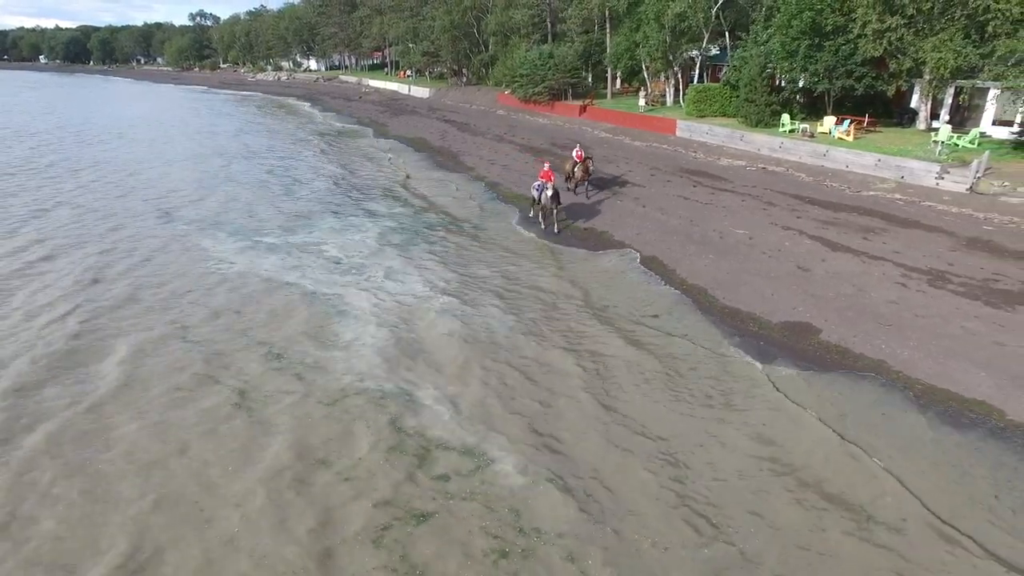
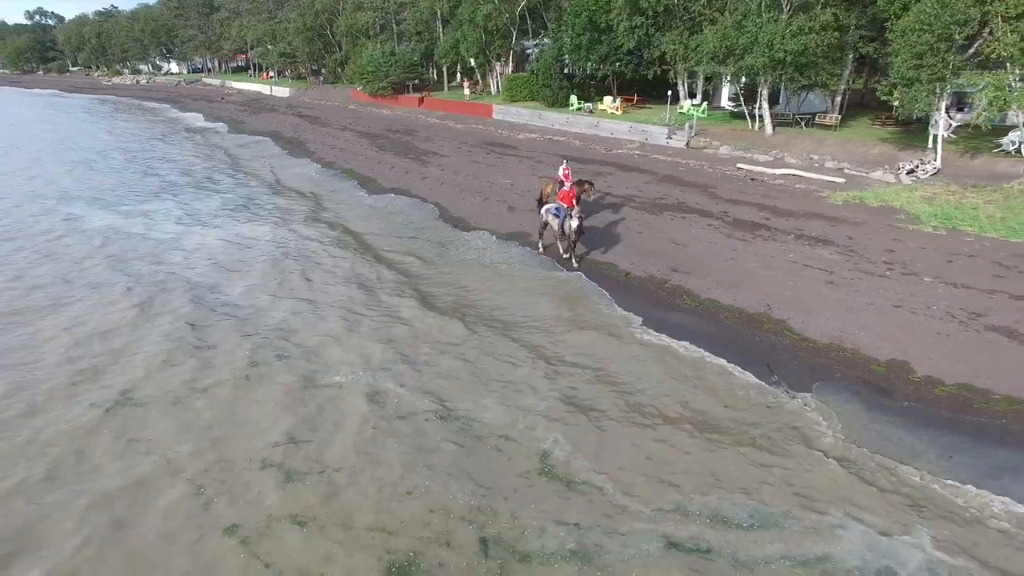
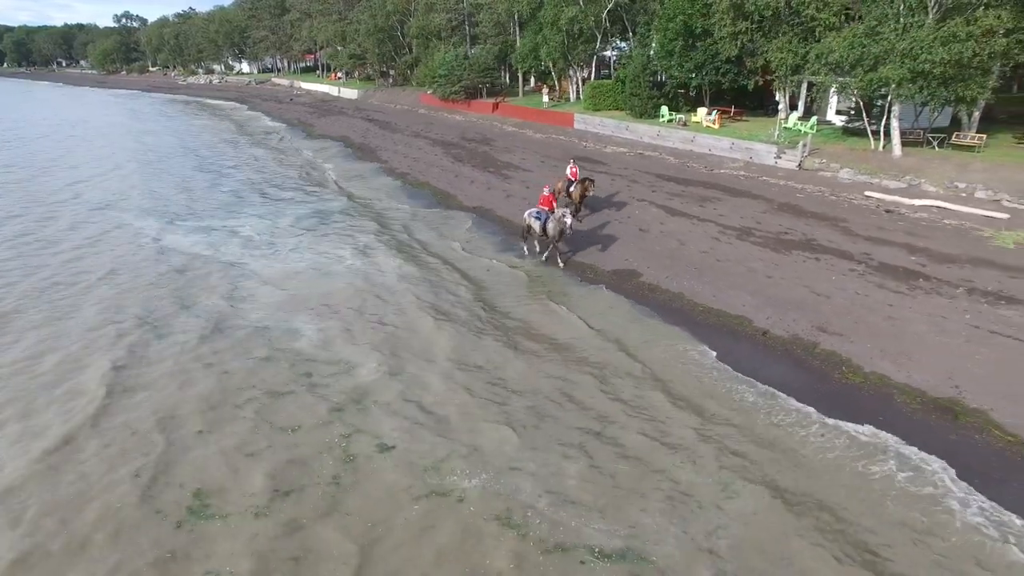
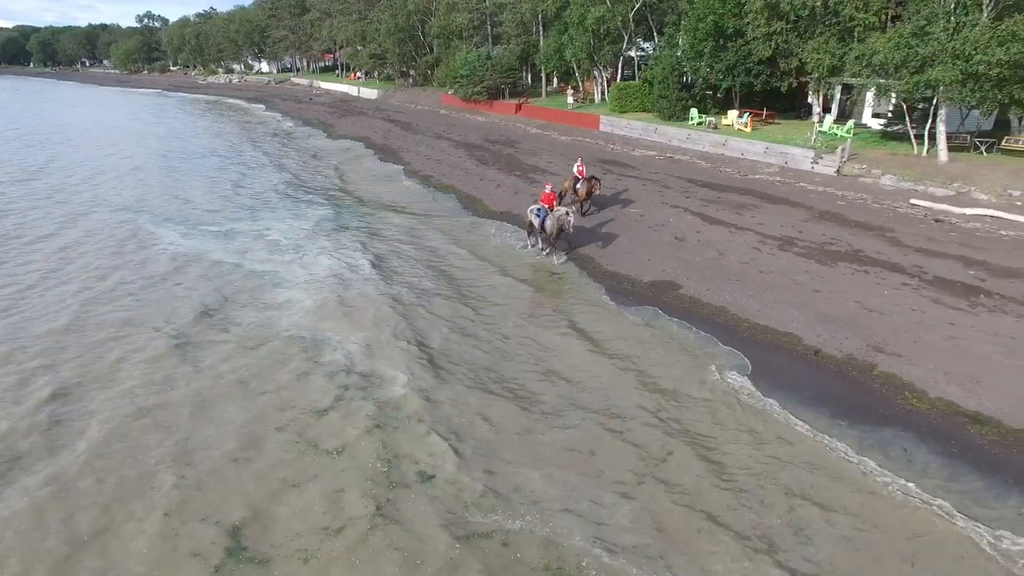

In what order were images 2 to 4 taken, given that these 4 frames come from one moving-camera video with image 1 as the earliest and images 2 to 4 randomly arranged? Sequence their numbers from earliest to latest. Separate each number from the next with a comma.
4, 3, 2
